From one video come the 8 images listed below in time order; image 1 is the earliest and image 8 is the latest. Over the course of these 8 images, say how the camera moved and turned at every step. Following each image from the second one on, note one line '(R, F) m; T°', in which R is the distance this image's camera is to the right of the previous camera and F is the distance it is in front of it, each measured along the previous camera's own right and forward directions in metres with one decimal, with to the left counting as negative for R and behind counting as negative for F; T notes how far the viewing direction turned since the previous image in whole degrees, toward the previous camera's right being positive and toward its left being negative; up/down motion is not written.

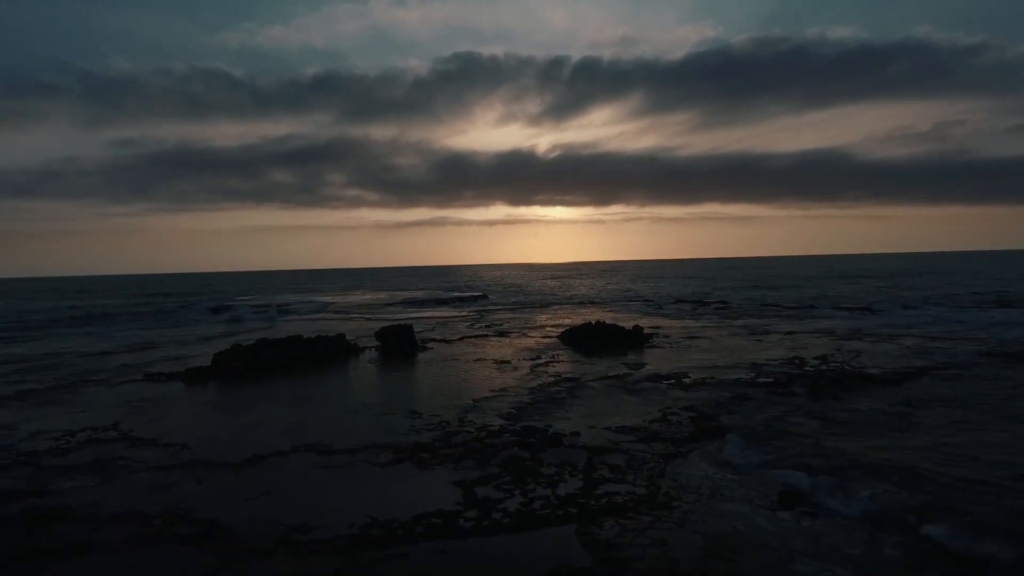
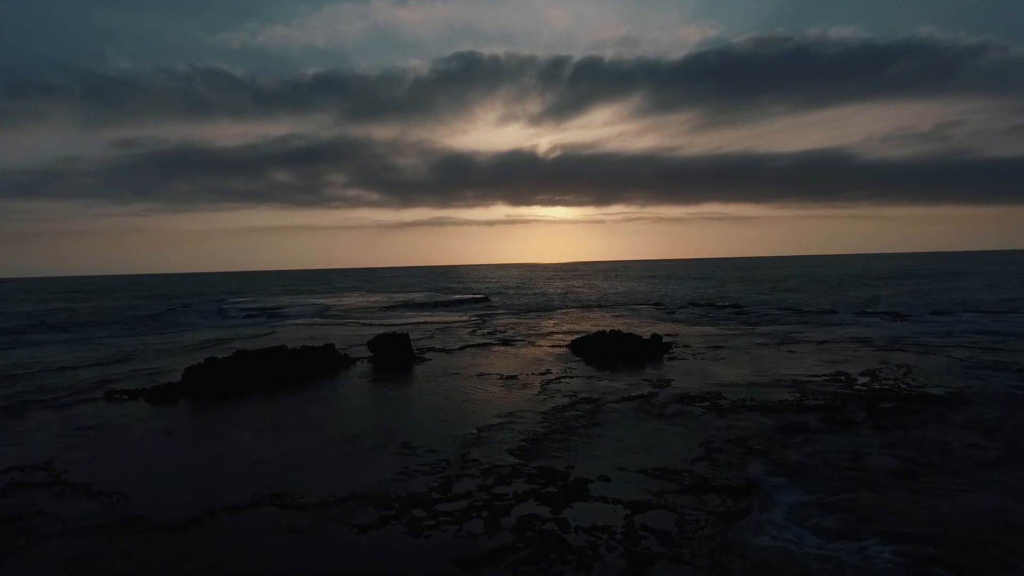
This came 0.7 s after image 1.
(-0.2, +2.0) m; 0°
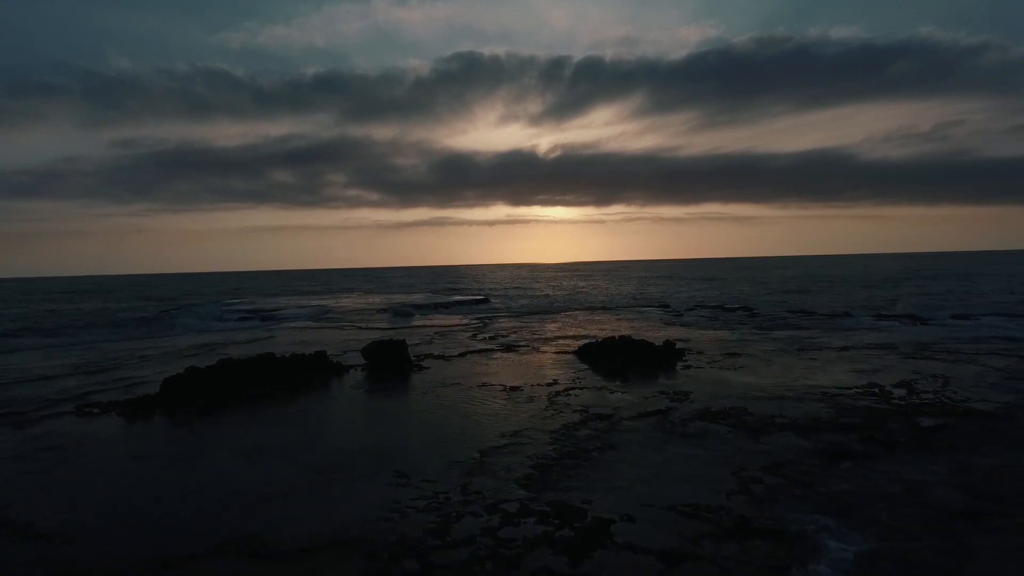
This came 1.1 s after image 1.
(-0.1, +1.2) m; 0°
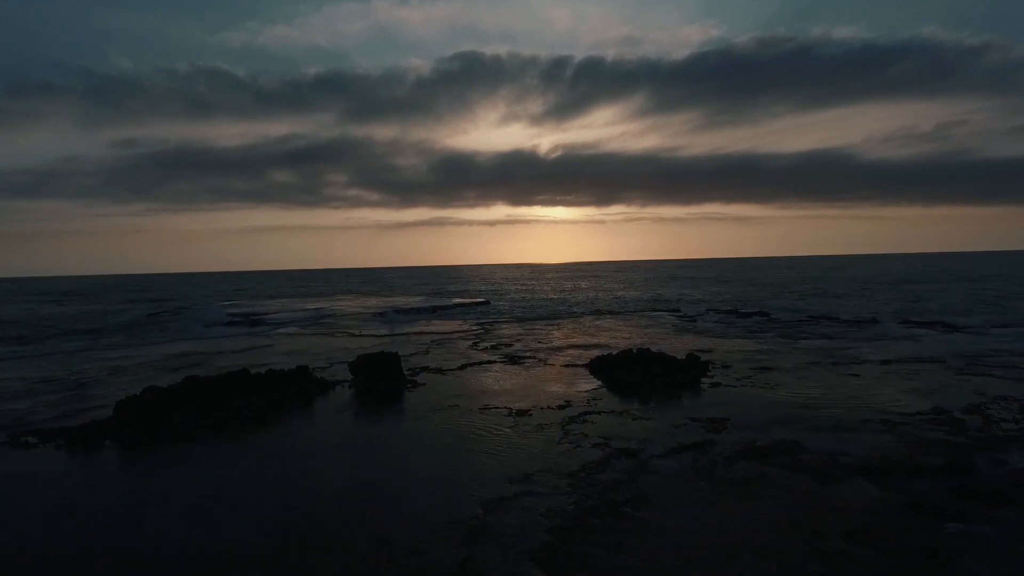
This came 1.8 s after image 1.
(-0.1, +2.0) m; 0°
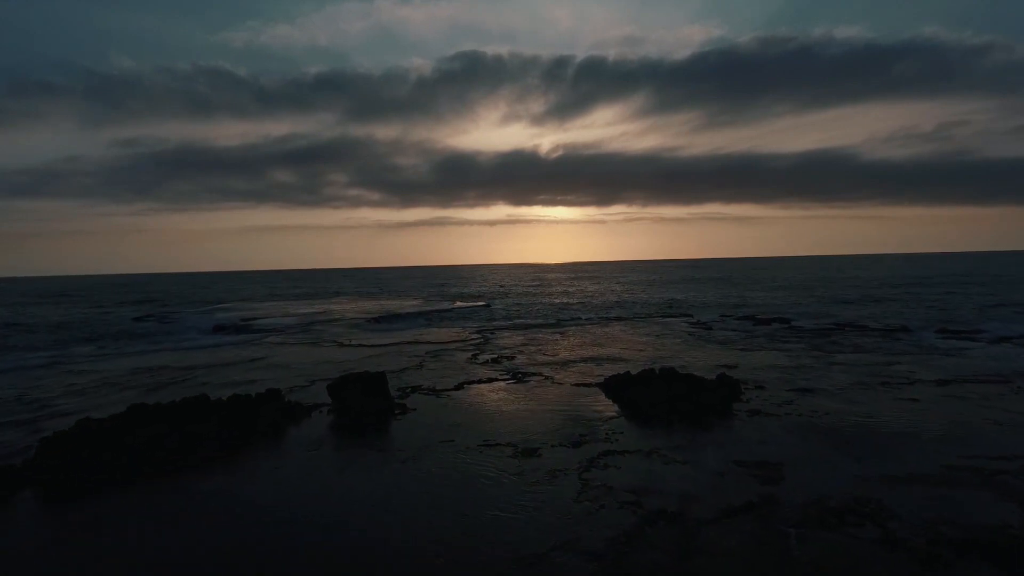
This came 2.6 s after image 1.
(-0.1, +2.2) m; 0°
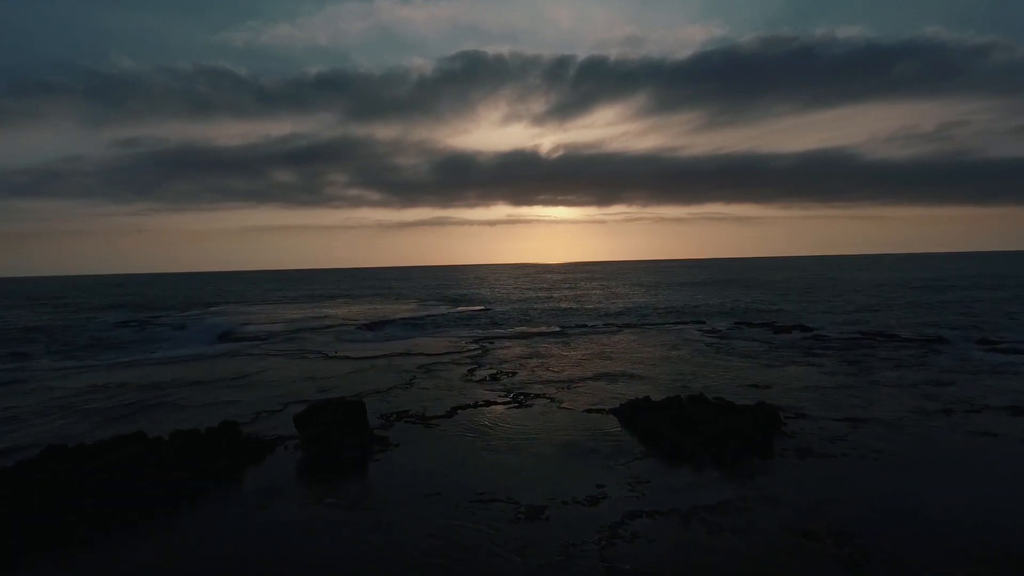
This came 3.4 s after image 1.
(0.0, +2.3) m; 0°
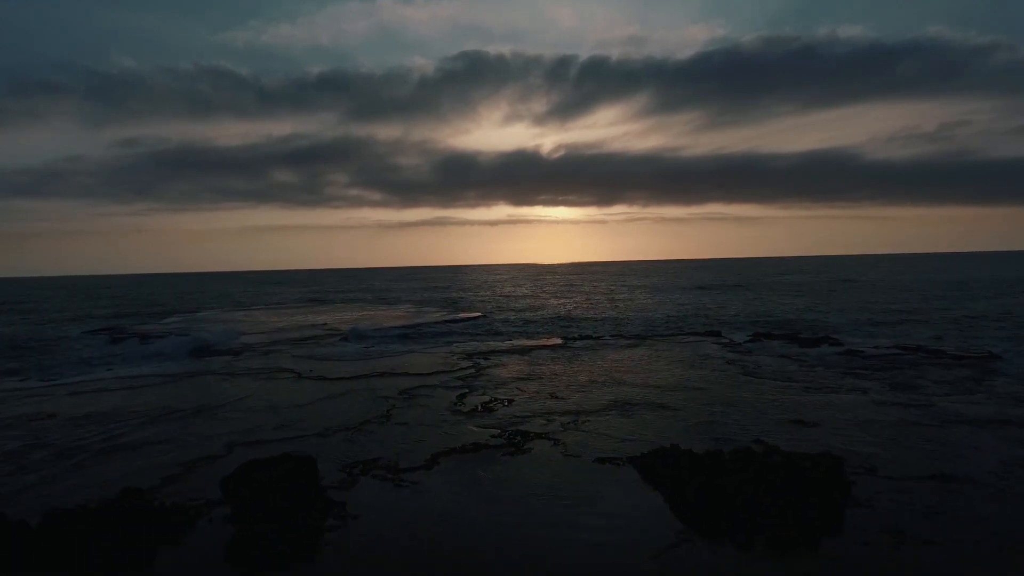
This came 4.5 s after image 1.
(+0.1, +2.8) m; 0°
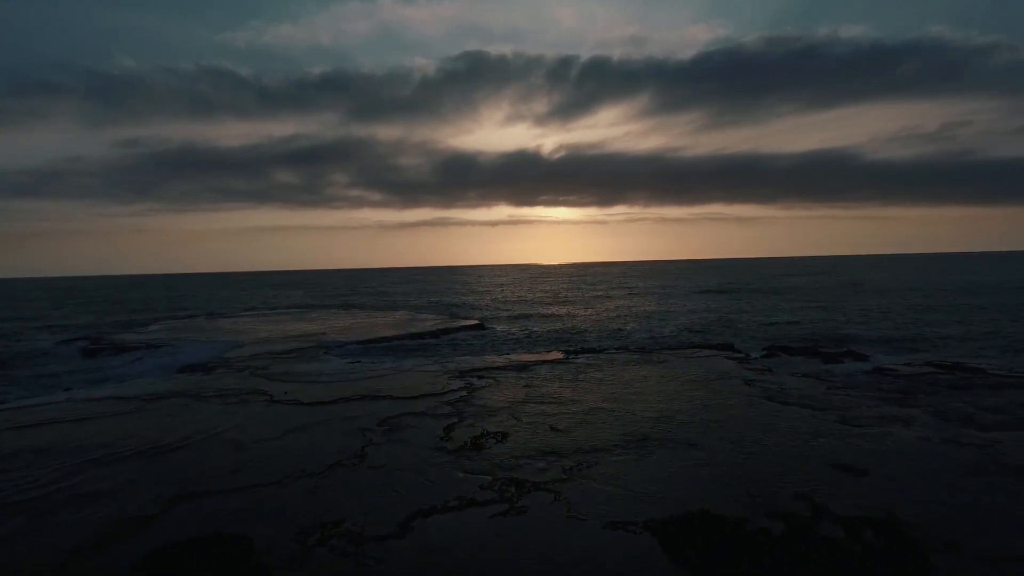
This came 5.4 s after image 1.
(+0.1, +2.1) m; 0°
